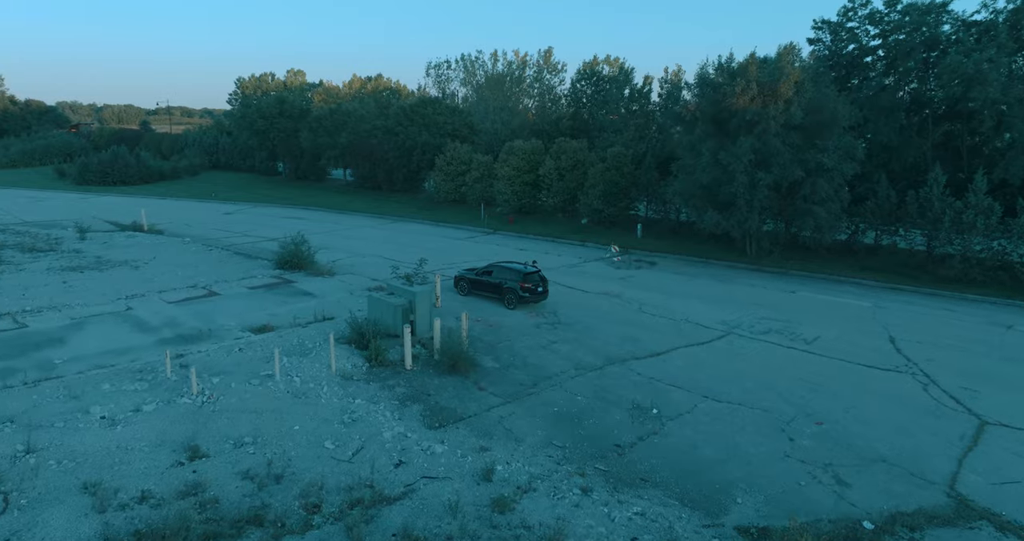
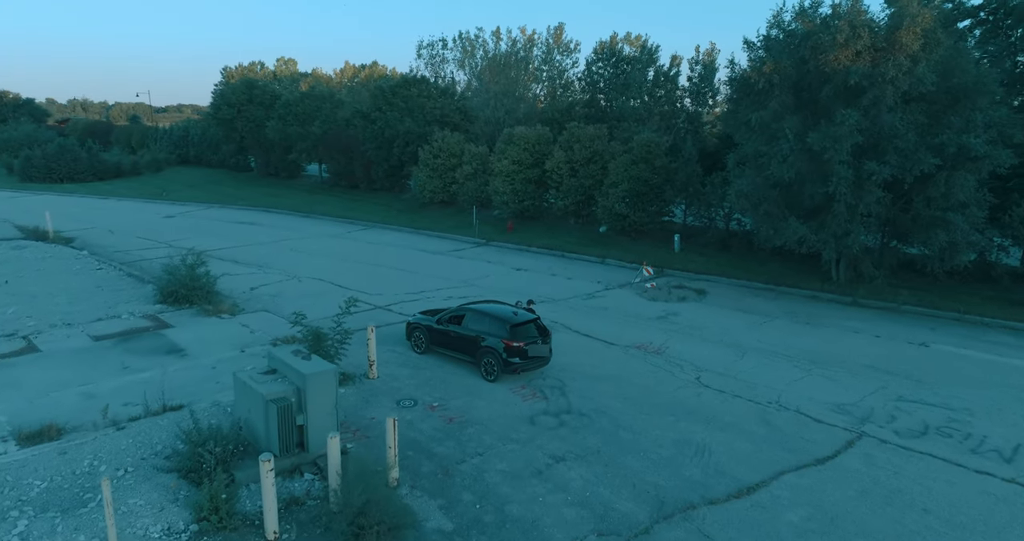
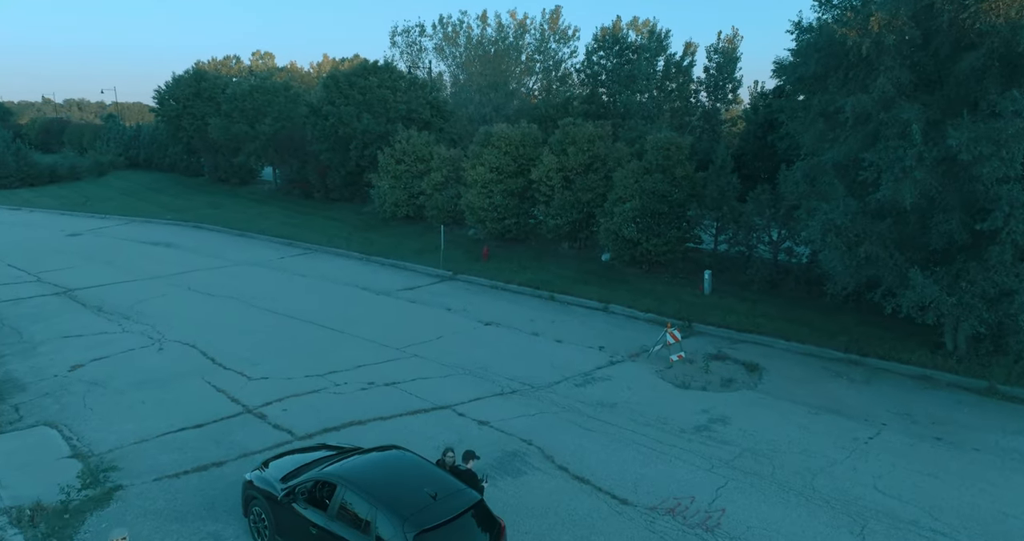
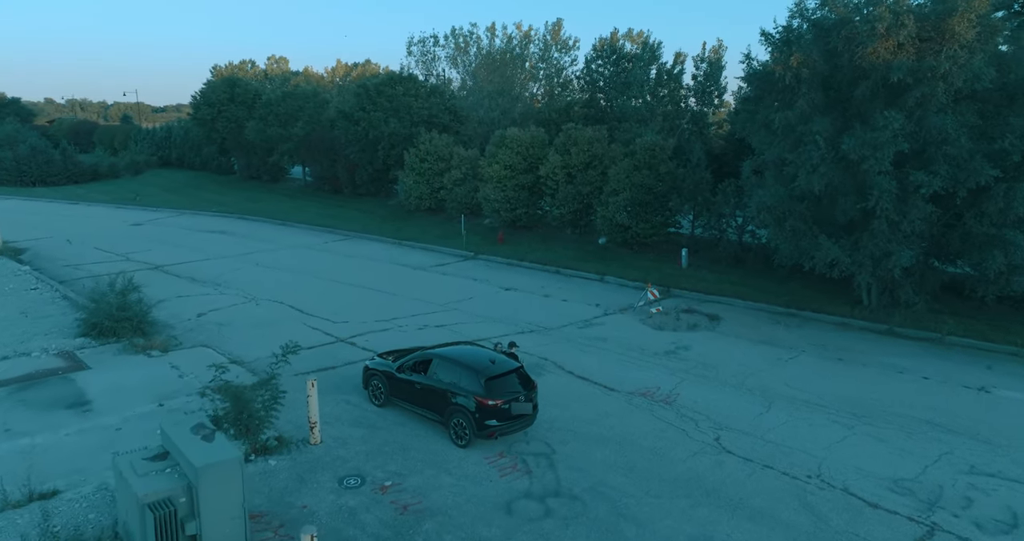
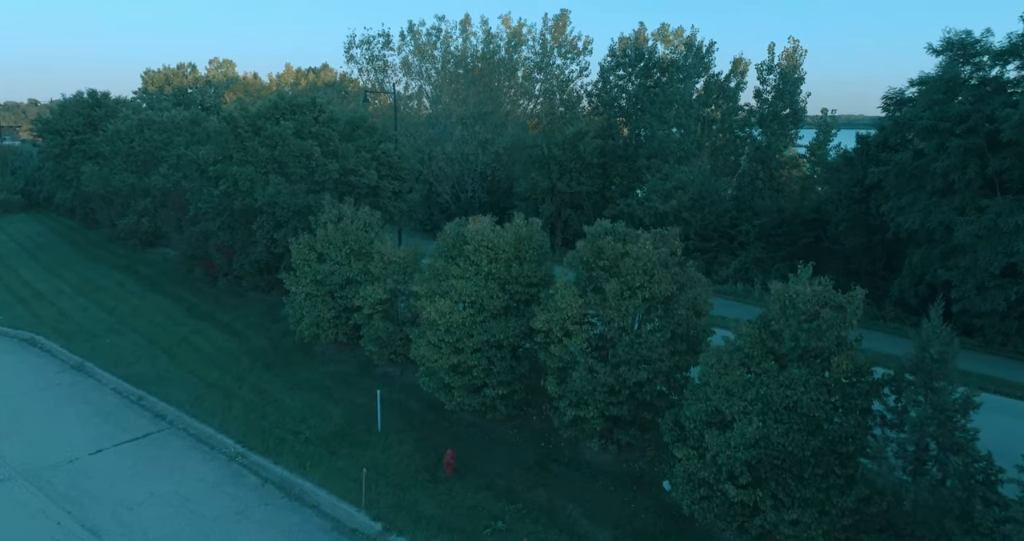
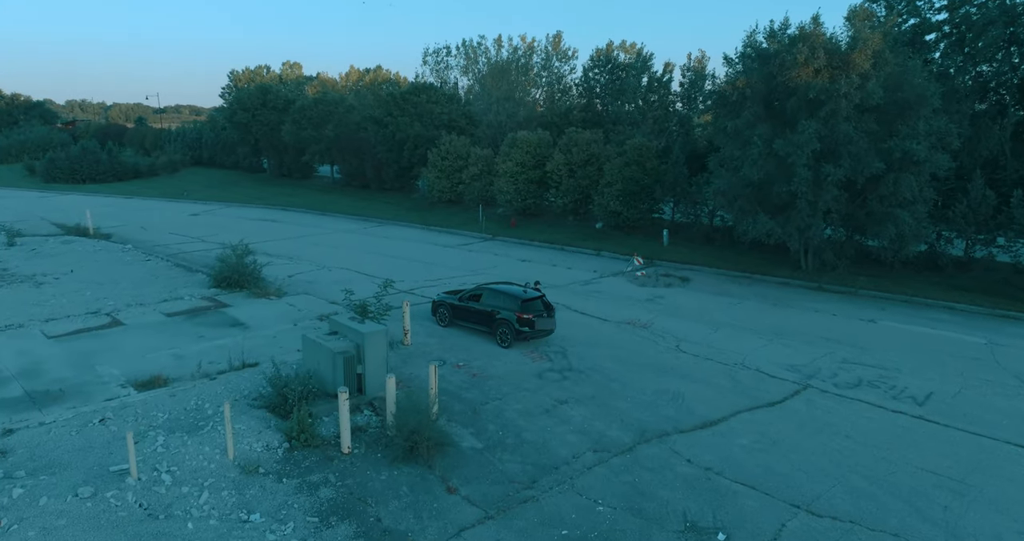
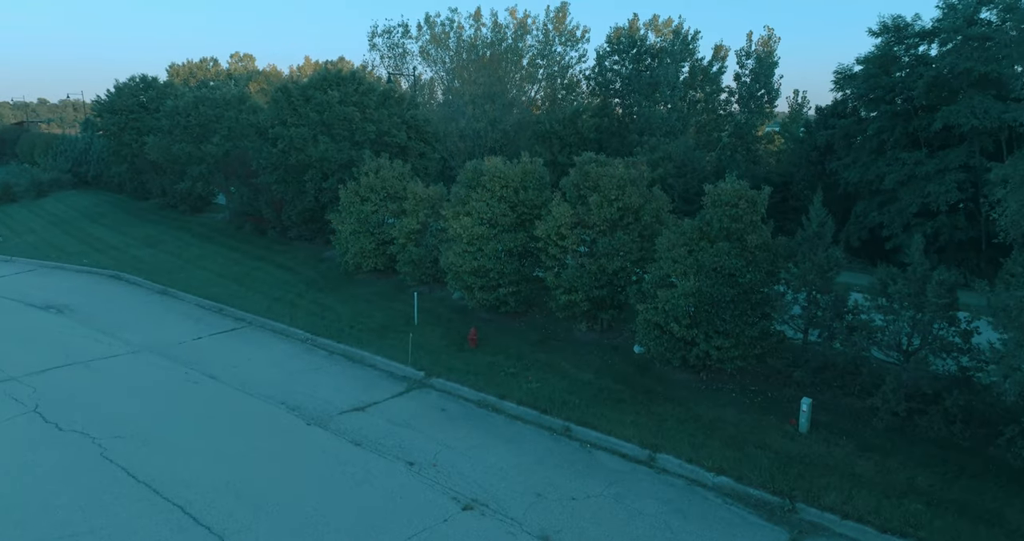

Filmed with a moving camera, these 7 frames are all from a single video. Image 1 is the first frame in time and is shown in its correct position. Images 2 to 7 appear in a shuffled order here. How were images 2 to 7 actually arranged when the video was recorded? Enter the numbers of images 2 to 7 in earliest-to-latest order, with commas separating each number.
6, 2, 4, 3, 7, 5
